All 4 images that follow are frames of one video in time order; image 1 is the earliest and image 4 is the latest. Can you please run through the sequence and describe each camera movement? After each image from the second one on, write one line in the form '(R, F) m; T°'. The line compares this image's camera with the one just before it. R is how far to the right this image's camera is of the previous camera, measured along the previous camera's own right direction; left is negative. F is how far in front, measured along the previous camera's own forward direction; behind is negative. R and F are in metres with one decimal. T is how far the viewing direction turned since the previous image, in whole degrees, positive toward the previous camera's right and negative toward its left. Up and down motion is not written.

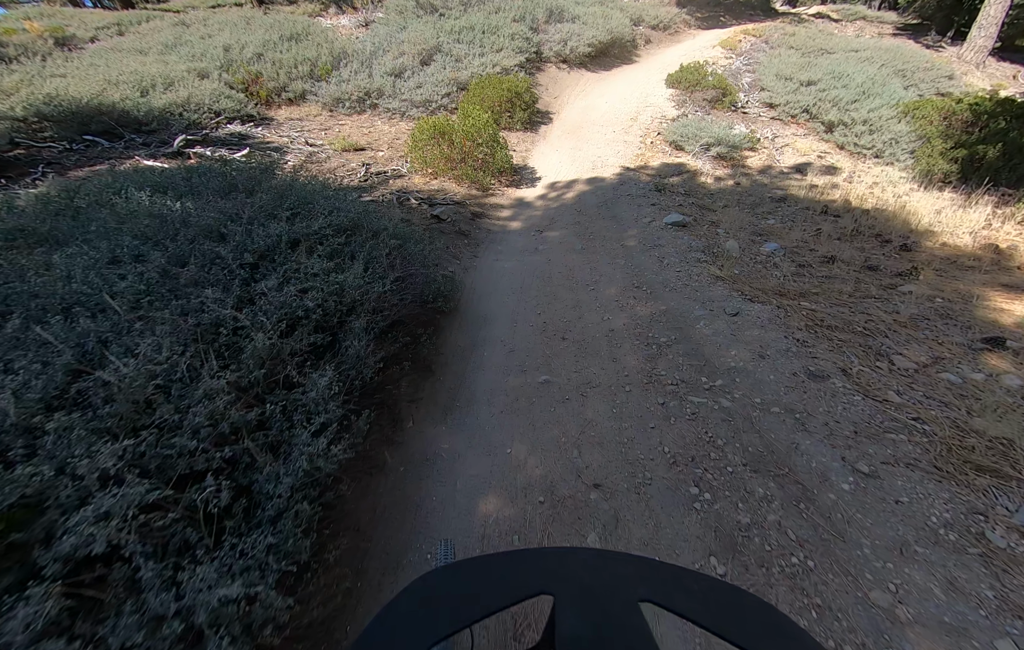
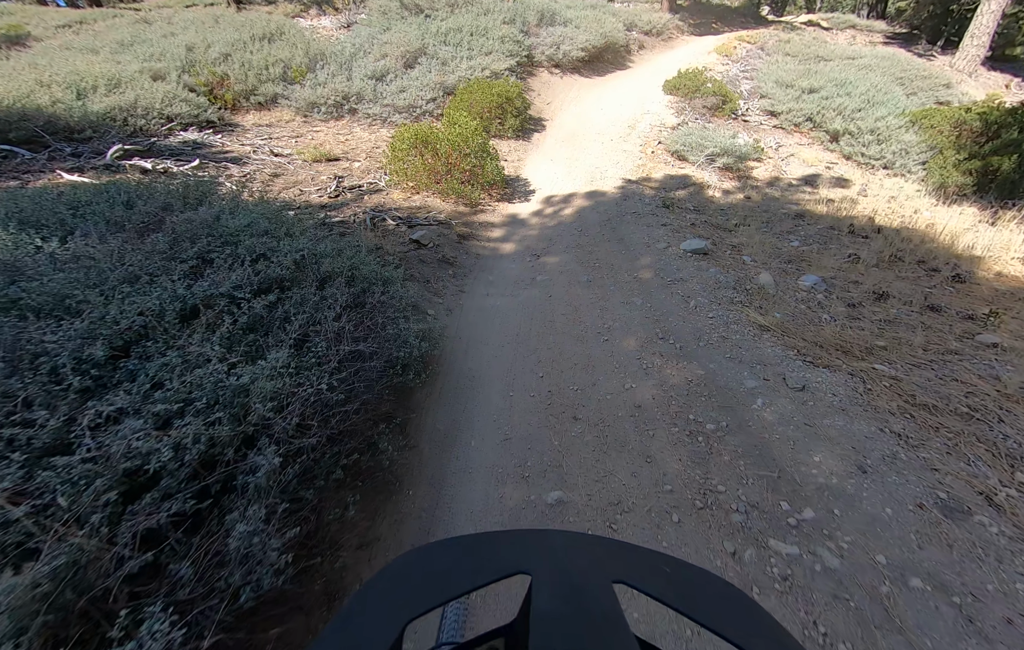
(0.0, +1.0) m; +1°
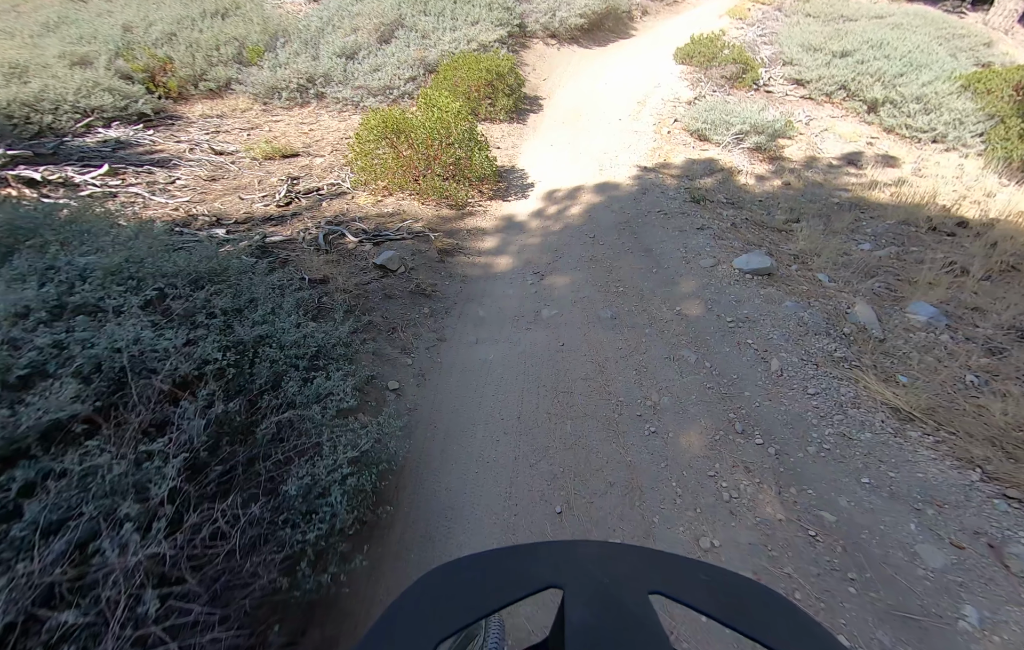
(0.0, +1.5) m; 0°
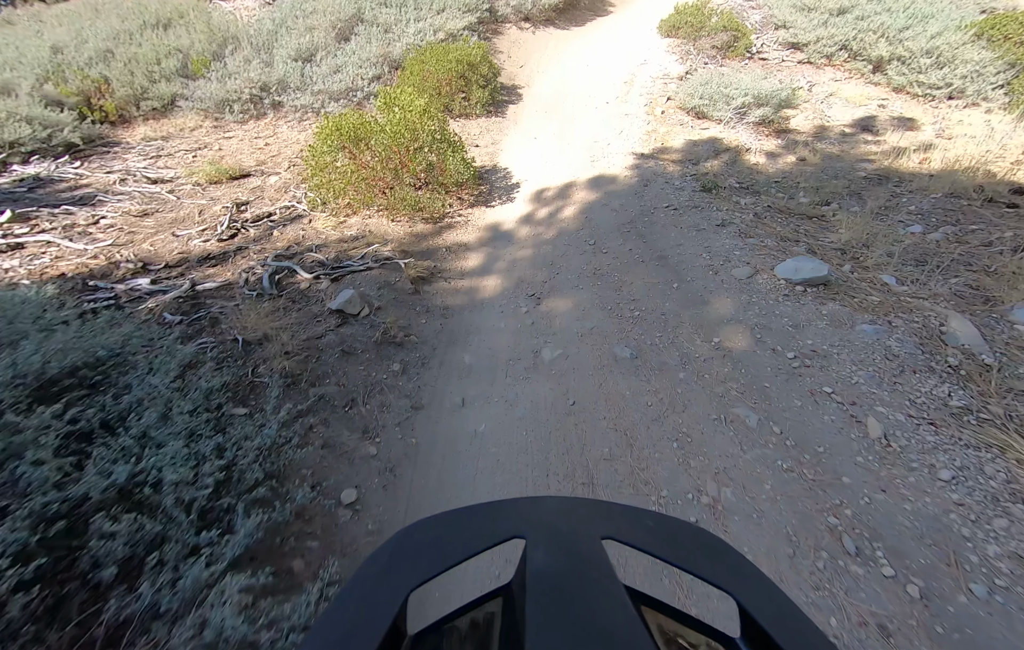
(+0.1, +0.9) m; 0°
